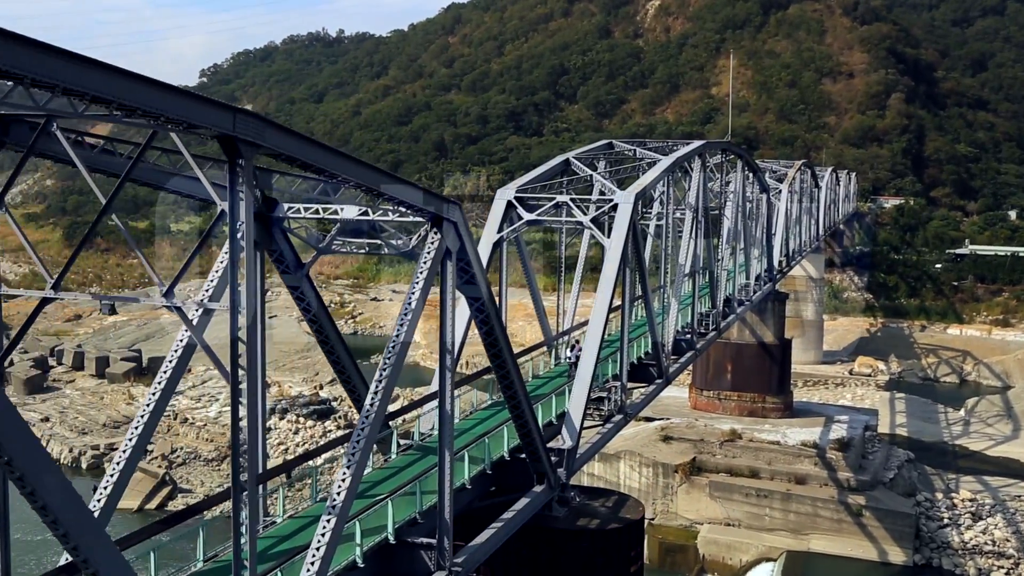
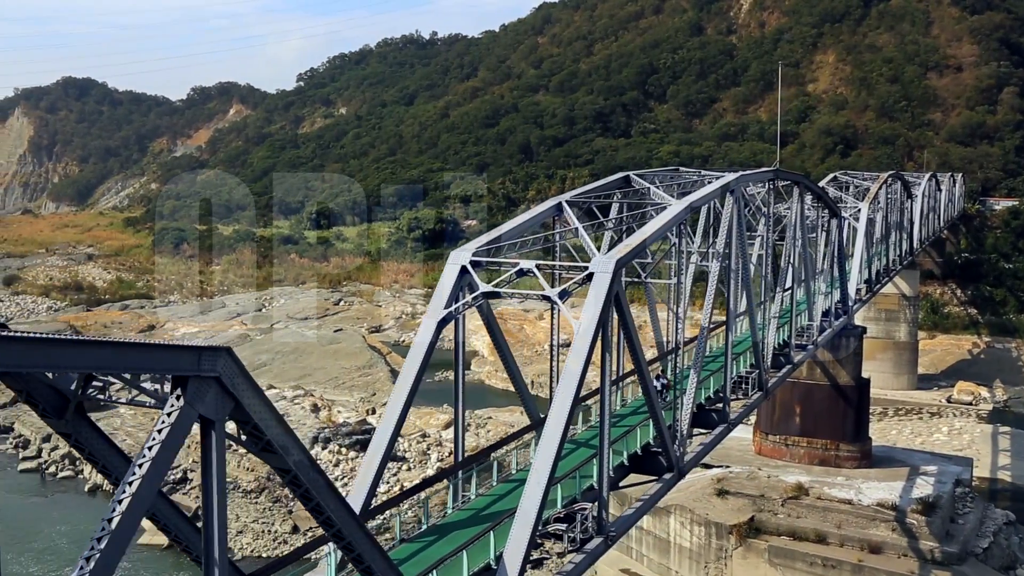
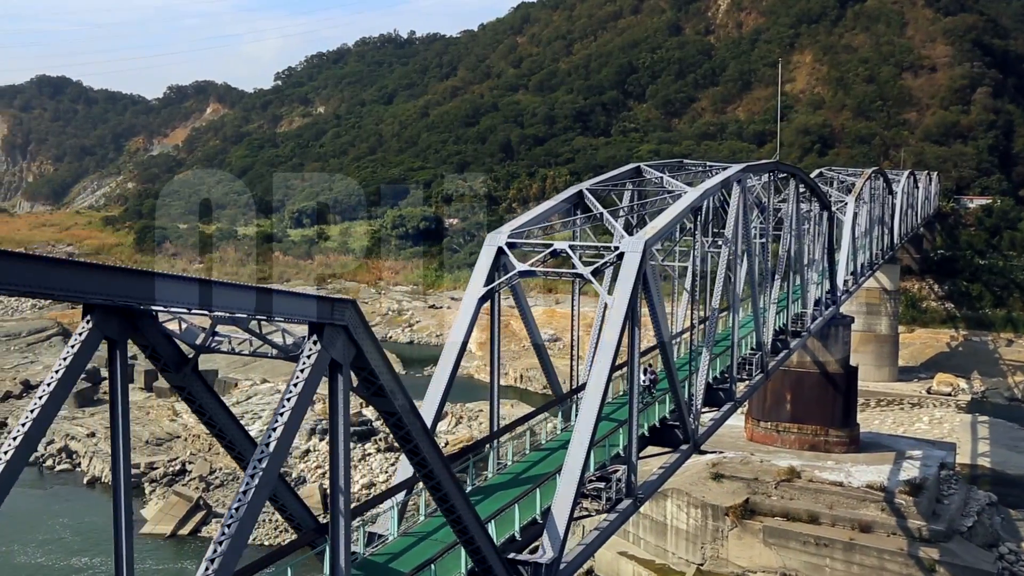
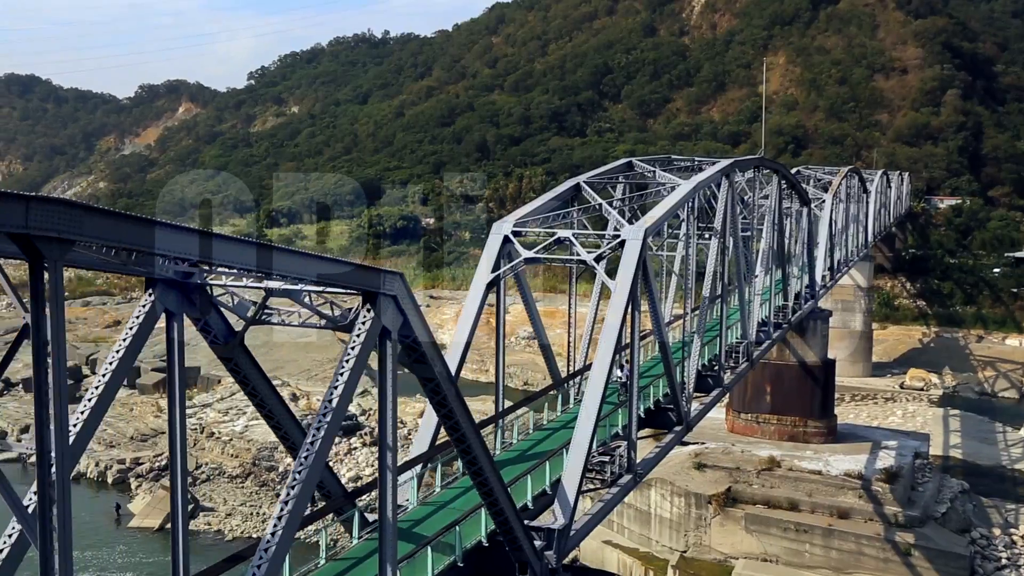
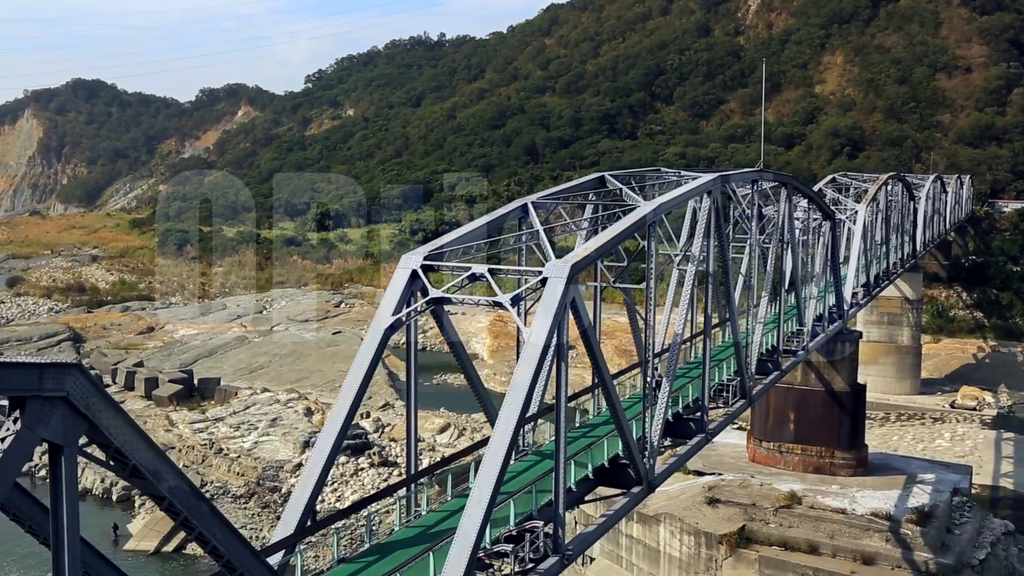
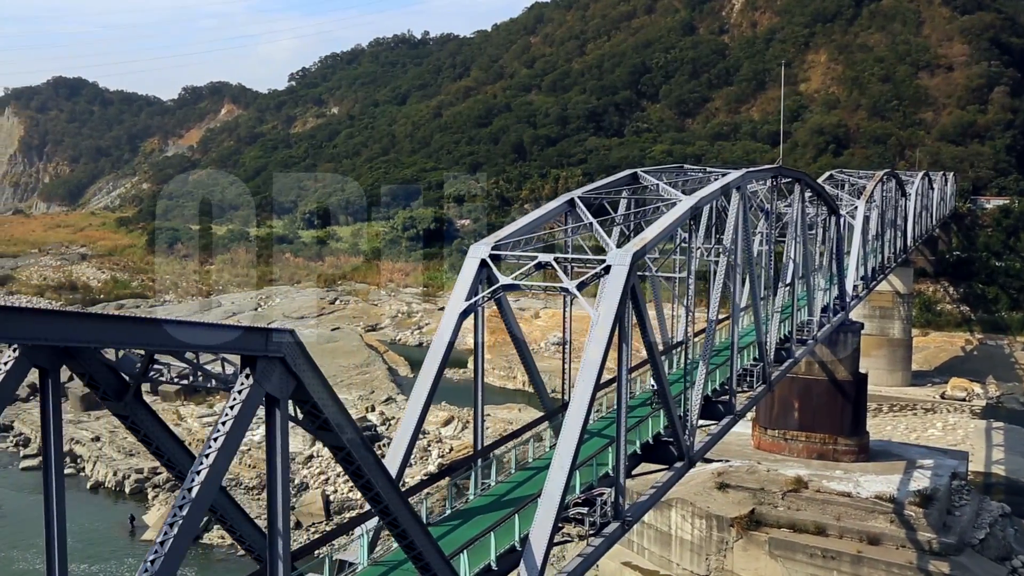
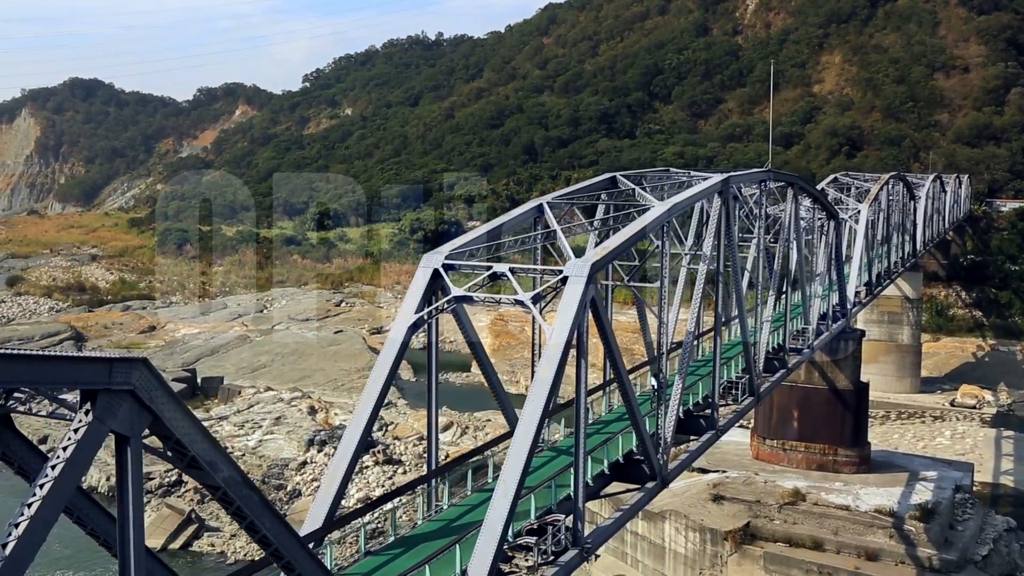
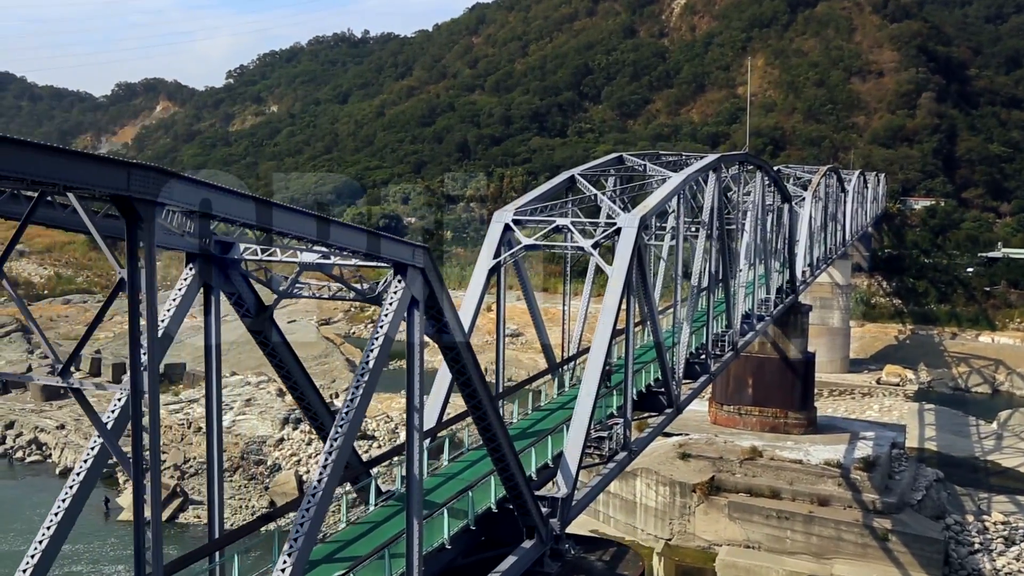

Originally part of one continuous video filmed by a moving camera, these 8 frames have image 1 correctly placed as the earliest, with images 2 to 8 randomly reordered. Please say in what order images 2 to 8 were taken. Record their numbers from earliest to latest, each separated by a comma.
8, 4, 3, 6, 2, 7, 5
